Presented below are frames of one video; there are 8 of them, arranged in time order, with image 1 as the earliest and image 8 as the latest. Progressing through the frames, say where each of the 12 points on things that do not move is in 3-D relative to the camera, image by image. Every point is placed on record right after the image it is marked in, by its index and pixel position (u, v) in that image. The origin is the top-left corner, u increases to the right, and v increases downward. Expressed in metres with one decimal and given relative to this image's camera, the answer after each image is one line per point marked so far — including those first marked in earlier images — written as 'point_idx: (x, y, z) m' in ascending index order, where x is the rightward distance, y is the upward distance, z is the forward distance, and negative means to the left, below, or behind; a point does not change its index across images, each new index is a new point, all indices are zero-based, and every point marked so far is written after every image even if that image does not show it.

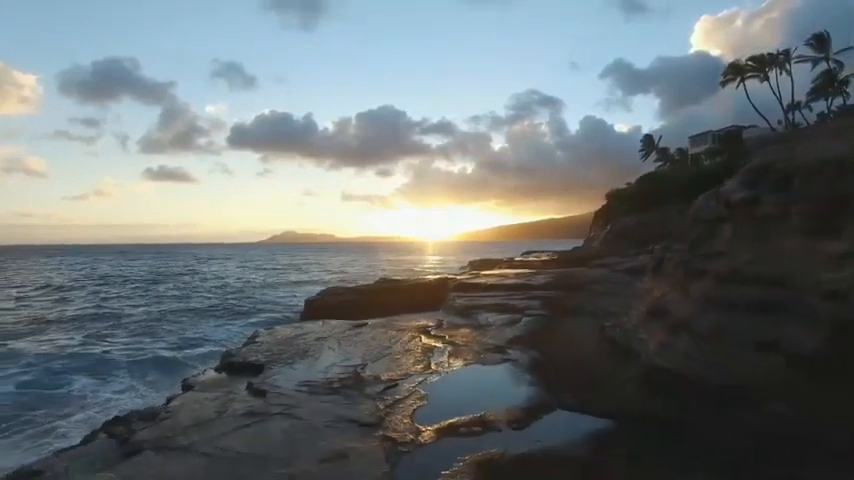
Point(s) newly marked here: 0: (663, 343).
0: (+4.8, -2.0, +10.1) m
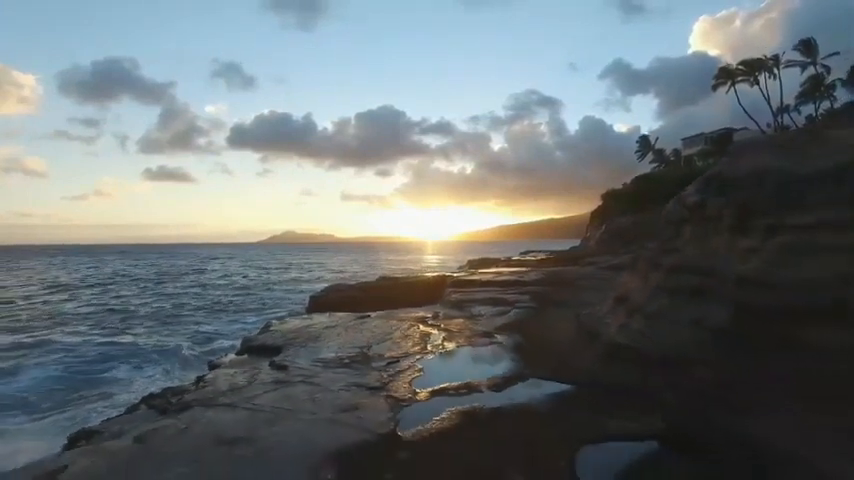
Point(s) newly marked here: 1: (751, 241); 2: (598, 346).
0: (+4.7, -2.0, +12.0) m
1: (+5.8, 0.0, +9.1) m
2: (+4.4, -2.7, +12.8) m
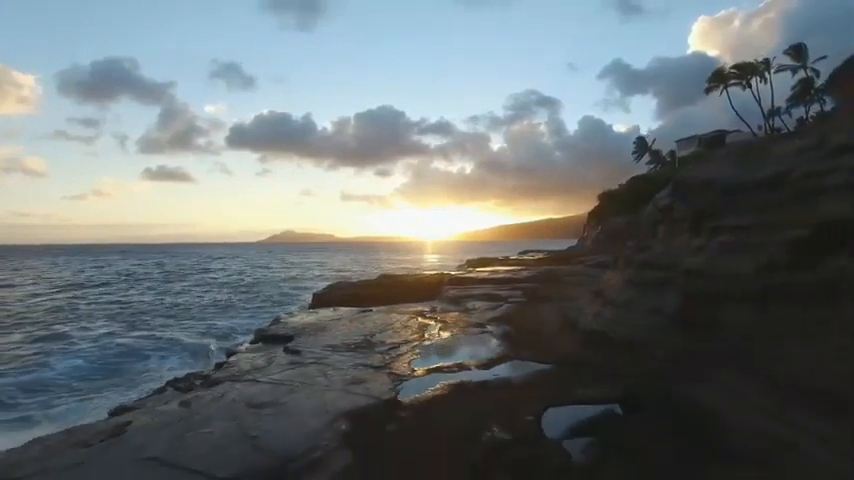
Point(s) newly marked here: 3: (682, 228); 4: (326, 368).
0: (+4.6, -1.9, +13.7) m
1: (+5.7, 0.0, +10.7) m
2: (+4.3, -2.6, +14.5) m
3: (+6.0, +0.3, +11.9) m
4: (-2.4, -3.0, +12.1) m
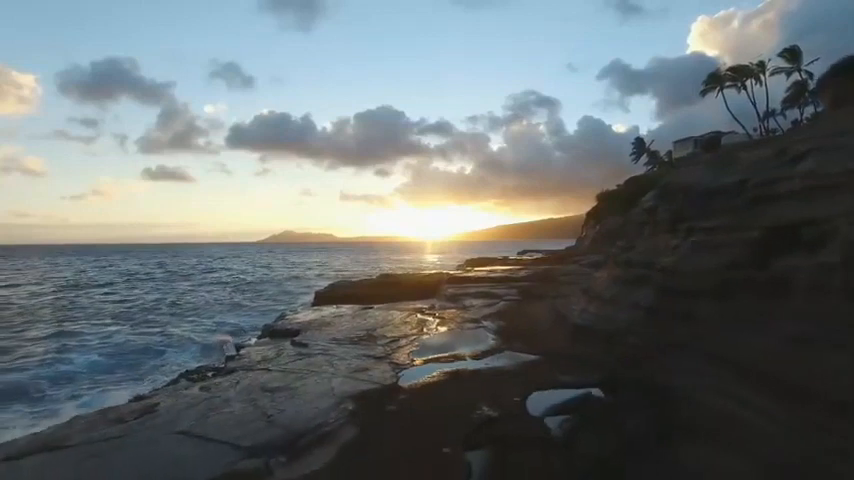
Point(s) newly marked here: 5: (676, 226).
0: (+4.6, -1.9, +14.7) m
1: (+5.7, 0.0, +11.7) m
2: (+4.2, -2.6, +15.5) m
3: (+5.9, +0.3, +12.9) m
4: (-2.4, -3.0, +13.0) m
5: (+5.9, +0.3, +12.2) m
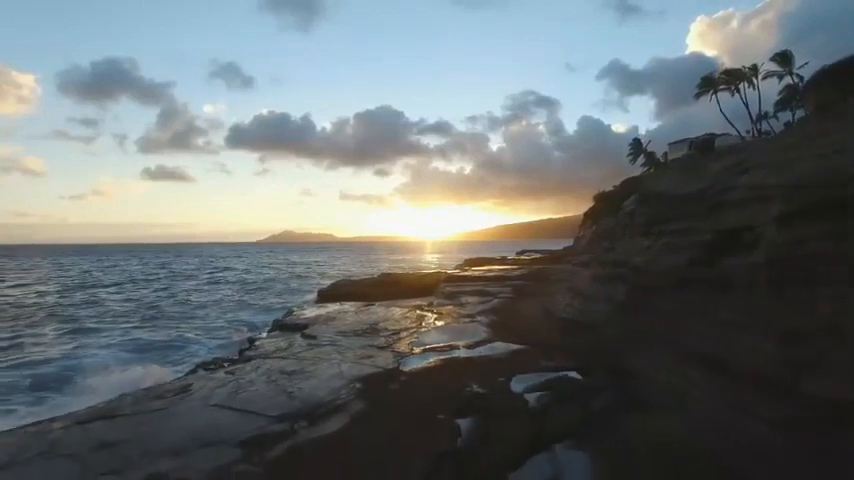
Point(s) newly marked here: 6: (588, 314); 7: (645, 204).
0: (+4.5, -2.0, +16.1) m
1: (+5.6, 0.0, +13.2) m
2: (+4.2, -2.7, +16.9) m
3: (+5.9, +0.2, +14.3) m
4: (-2.5, -3.0, +14.5) m
5: (+5.9, +0.3, +13.7) m
6: (+4.6, -2.1, +14.7) m
7: (+6.0, +1.0, +14.4) m
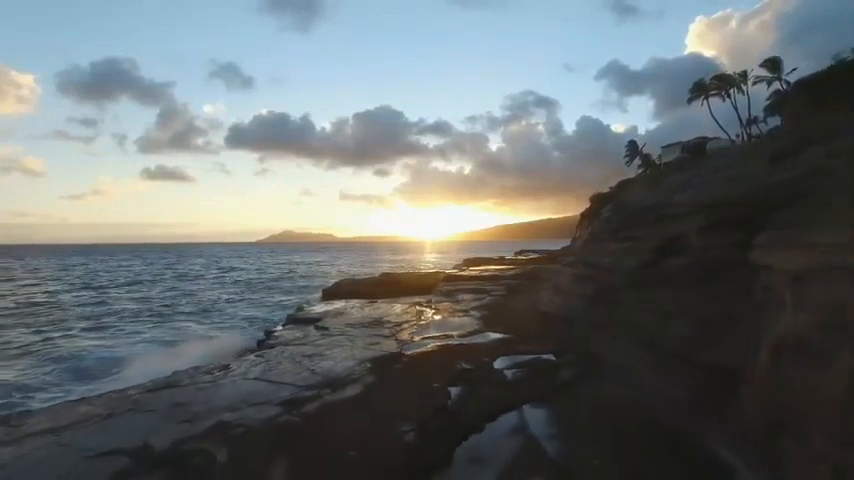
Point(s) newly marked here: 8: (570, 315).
0: (+4.5, -2.1, +18.4) m
1: (+5.6, -0.2, +15.4) m
2: (+4.1, -2.8, +19.2) m
3: (+5.8, +0.1, +16.6) m
4: (-2.5, -3.2, +16.7) m
5: (+5.8, +0.2, +15.9) m
6: (+4.5, -2.2, +17.0) m
7: (+6.0, +0.9, +16.7) m
8: (+4.6, -2.4, +16.5) m
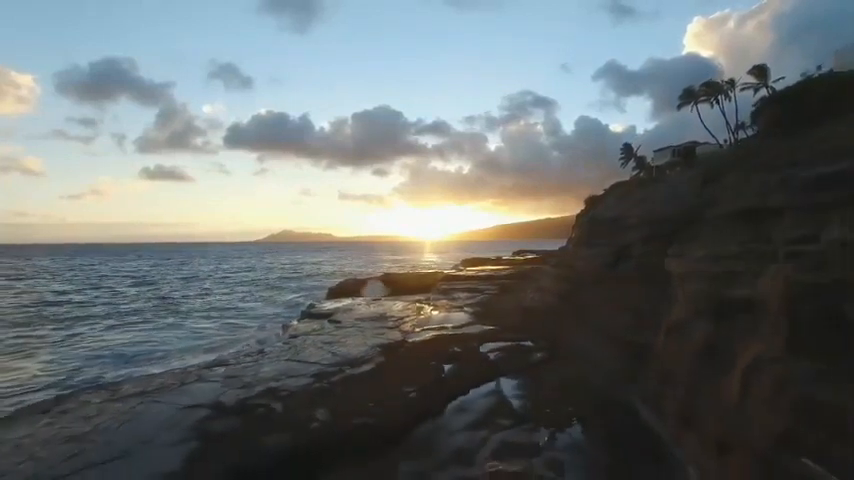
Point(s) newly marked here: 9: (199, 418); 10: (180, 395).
0: (+4.4, -2.3, +21.3) m
1: (+5.6, -0.4, +18.3) m
2: (+4.1, -3.0, +22.0) m
3: (+5.8, -0.1, +19.5) m
4: (-2.6, -3.4, +19.6) m
5: (+5.8, 0.0, +18.8) m
6: (+4.5, -2.5, +19.9) m
7: (+5.9, +0.7, +19.5) m
8: (+4.5, -2.6, +19.4) m
9: (-4.4, -3.4, +9.9) m
10: (-5.4, -3.4, +11.4) m
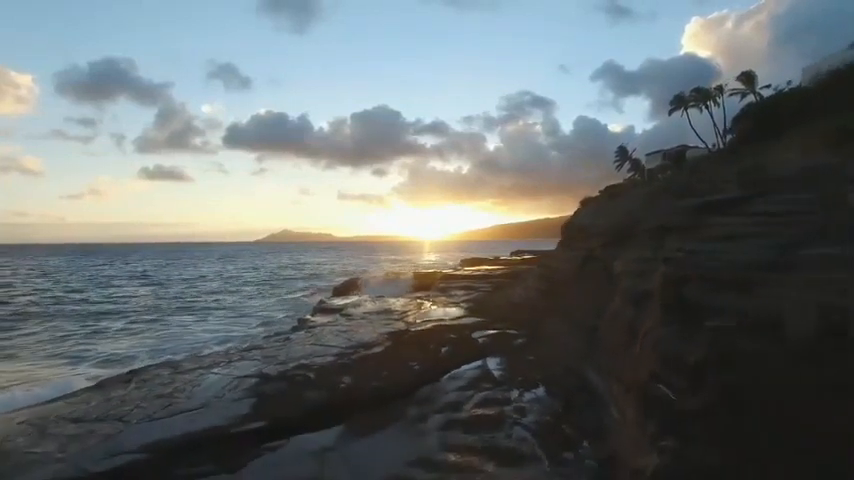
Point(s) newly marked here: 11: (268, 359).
0: (+4.4, -2.5, +24.2) m
1: (+5.5, -0.5, +21.2) m
2: (+4.1, -3.2, +25.0) m
3: (+5.8, -0.3, +22.4) m
4: (-2.6, -3.5, +22.5) m
5: (+5.8, -0.2, +21.7) m
6: (+4.5, -2.6, +22.8) m
7: (+5.9, +0.5, +22.5) m
8: (+4.5, -2.8, +22.3) m
9: (-4.3, -3.6, +12.8) m
10: (-5.4, -3.6, +14.3) m
11: (-4.7, -3.6, +15.4) m
